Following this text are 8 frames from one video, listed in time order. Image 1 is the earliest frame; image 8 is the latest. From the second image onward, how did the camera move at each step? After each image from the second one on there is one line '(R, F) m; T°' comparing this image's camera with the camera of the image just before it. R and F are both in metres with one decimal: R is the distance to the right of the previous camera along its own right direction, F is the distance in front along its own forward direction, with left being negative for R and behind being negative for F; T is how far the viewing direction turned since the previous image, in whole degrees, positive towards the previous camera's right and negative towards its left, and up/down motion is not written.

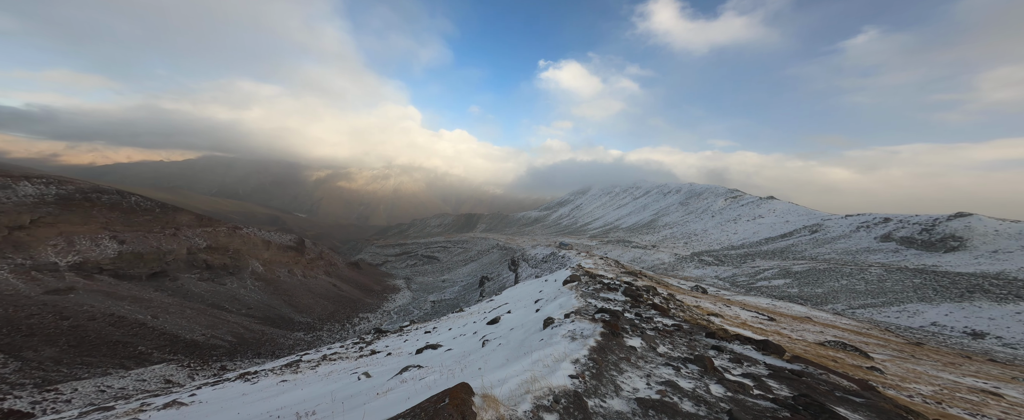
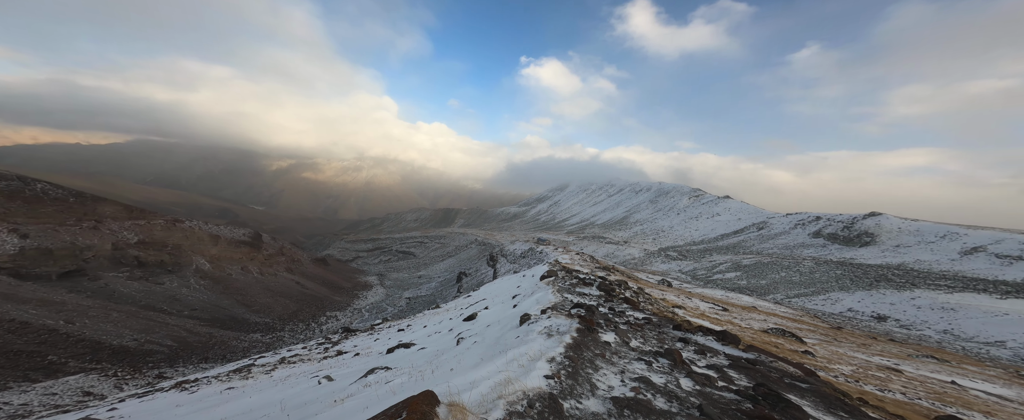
(+0.5, -0.8) m; +3°
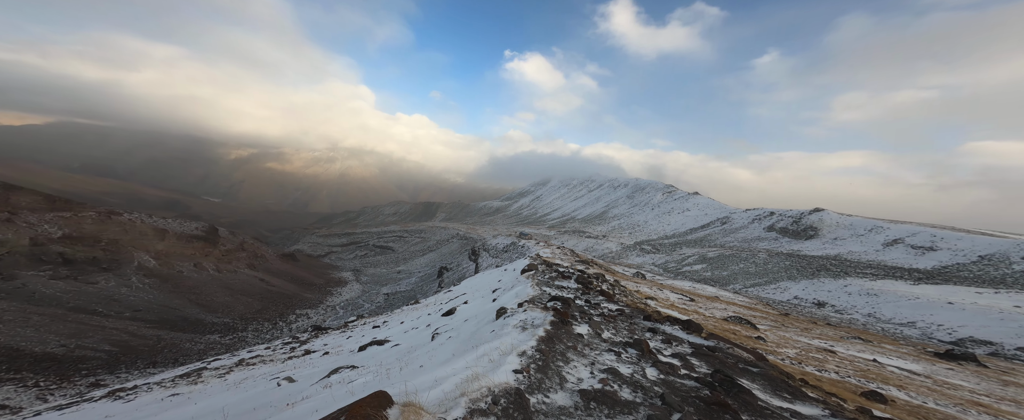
(+0.4, -0.6) m; +3°
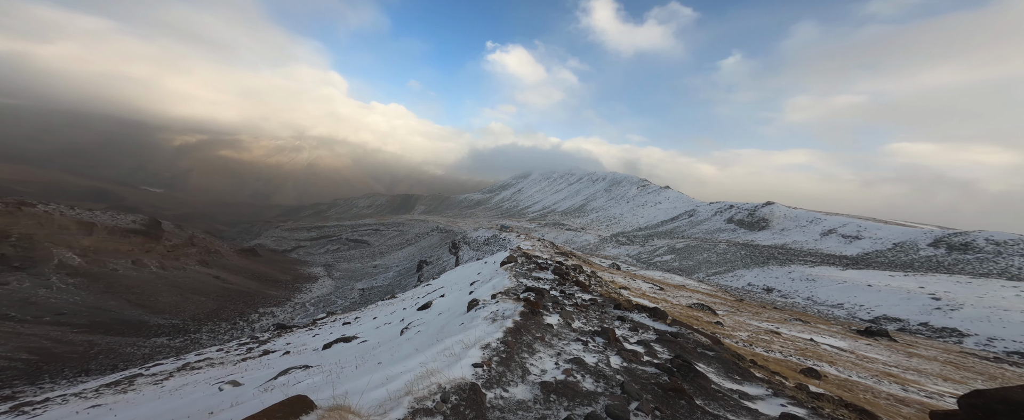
(+0.3, -0.7) m; +3°
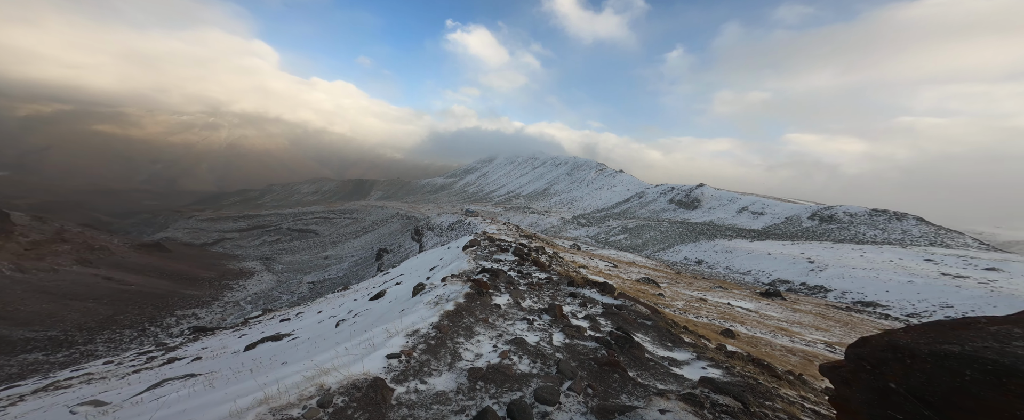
(+0.9, -0.5) m; +5°
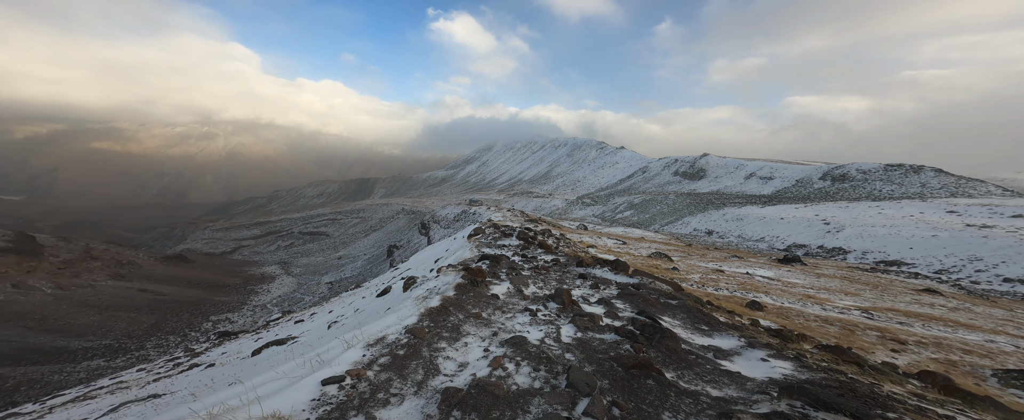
(-0.1, +0.1) m; -1°
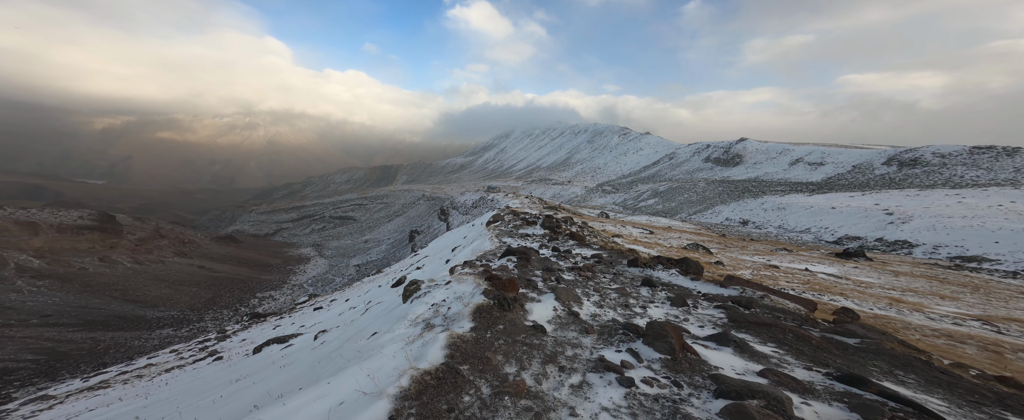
(-0.6, +0.2) m; -3°
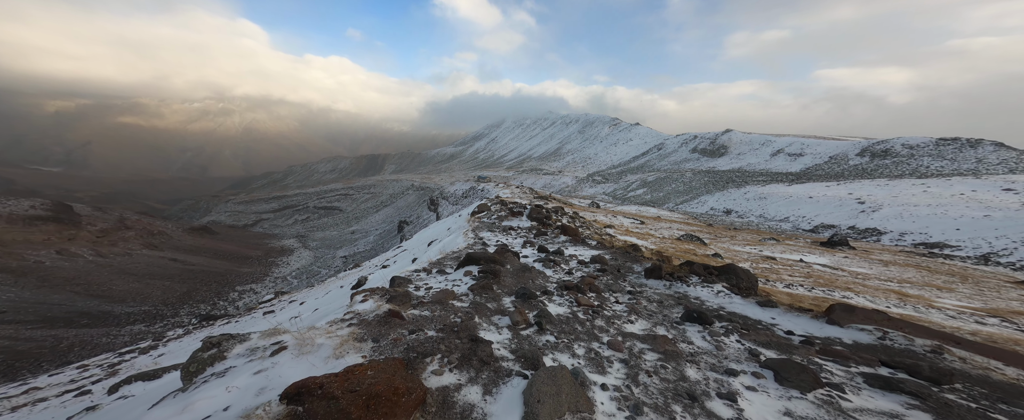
(+0.2, +0.1) m; +1°
